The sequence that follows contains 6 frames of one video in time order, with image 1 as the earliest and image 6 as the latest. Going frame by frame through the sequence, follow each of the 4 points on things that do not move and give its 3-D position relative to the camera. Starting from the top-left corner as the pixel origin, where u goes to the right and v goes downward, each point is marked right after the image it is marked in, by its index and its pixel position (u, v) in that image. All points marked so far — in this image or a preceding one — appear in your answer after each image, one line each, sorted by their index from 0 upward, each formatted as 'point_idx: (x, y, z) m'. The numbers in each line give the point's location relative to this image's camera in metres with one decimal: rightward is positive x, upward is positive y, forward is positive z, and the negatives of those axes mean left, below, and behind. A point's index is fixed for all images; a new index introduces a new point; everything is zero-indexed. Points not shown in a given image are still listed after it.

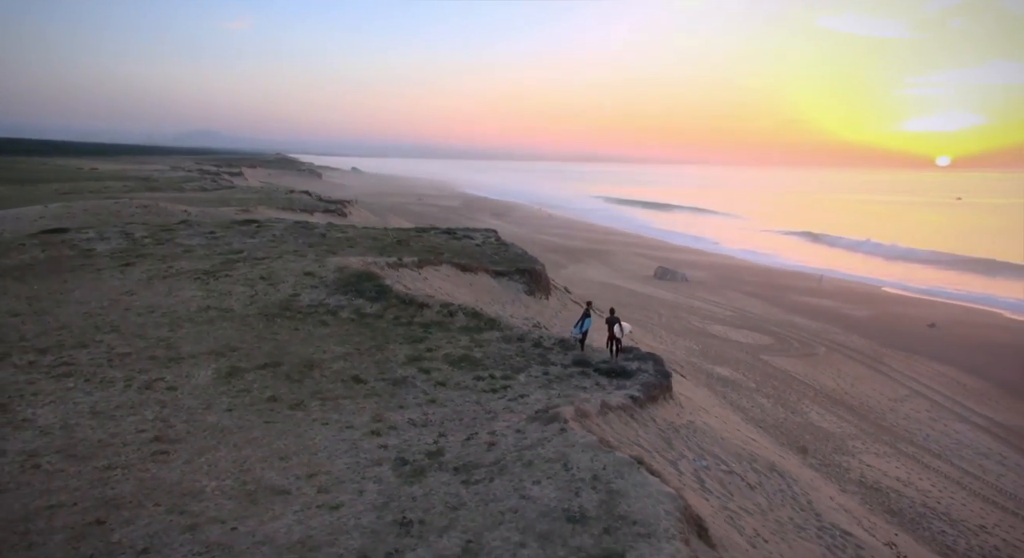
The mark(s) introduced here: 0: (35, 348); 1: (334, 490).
0: (-6.3, -0.9, +8.3) m
1: (-1.6, -1.9, +5.6) m
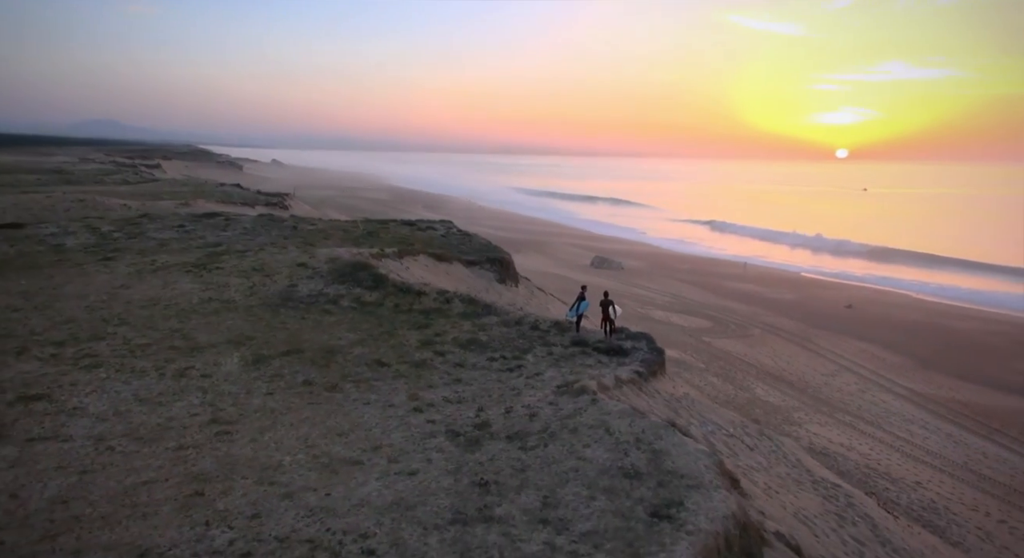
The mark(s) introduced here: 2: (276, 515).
0: (-6.0, -0.8, +8.2) m
1: (-1.0, -1.7, +5.9) m
2: (-1.8, -1.8, +4.8) m
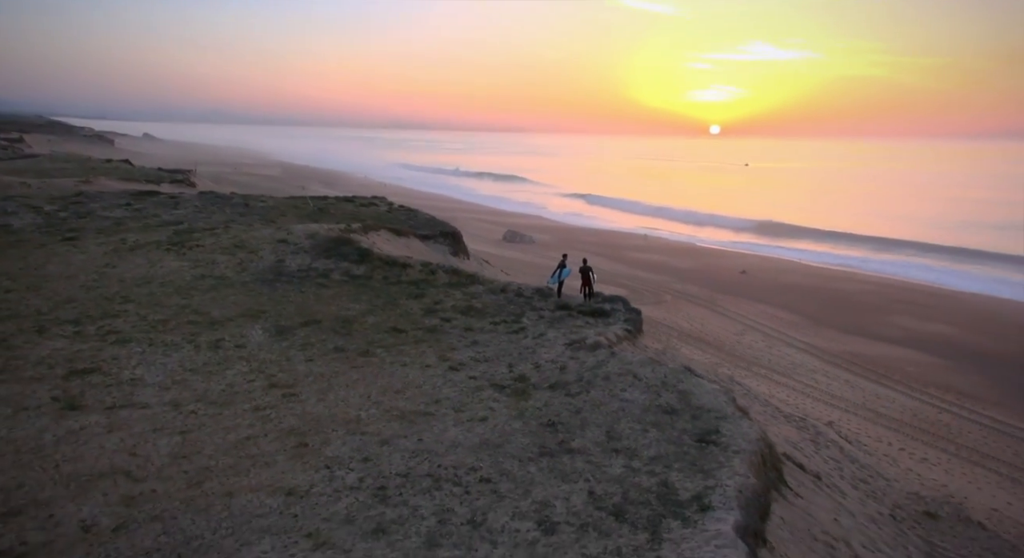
0: (-5.7, -0.5, +8.0) m
1: (-0.5, -1.3, +6.5) m
2: (-1.0, -1.5, +5.2) m
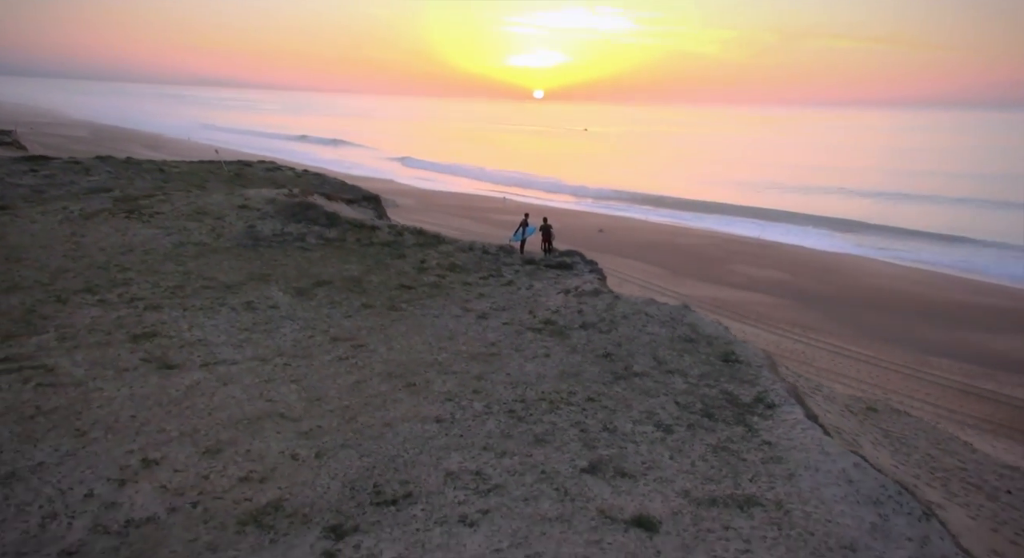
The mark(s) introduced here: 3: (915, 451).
0: (-5.4, -0.1, +7.7) m
1: (+0.1, -0.8, +7.1) m
2: (-0.2, -1.0, +5.8) m
3: (+5.0, -2.2, +7.8) m
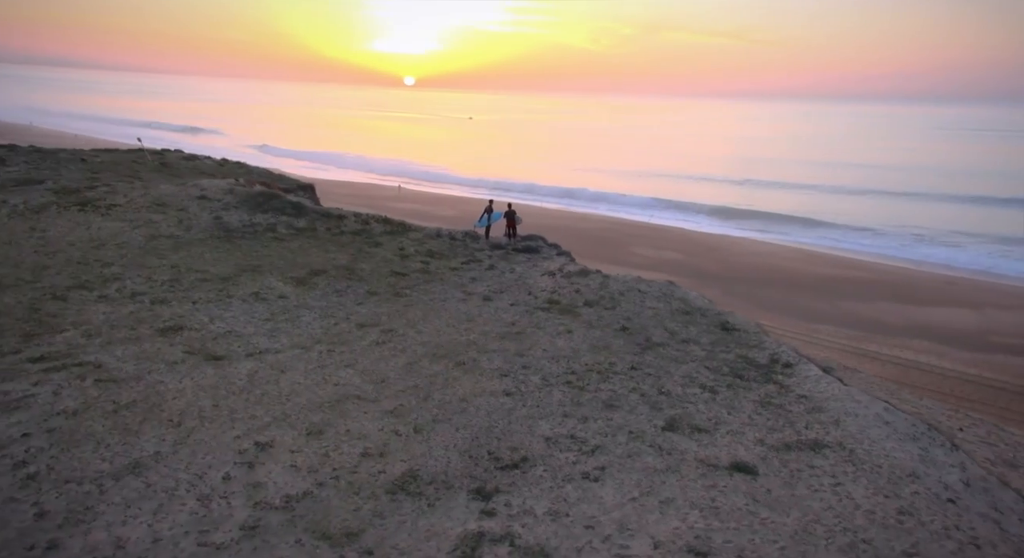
0: (-5.2, -0.1, +7.2) m
1: (+0.4, -0.6, +7.4) m
2: (+0.2, -0.8, +6.1) m
3: (+5.2, -1.8, +8.7) m
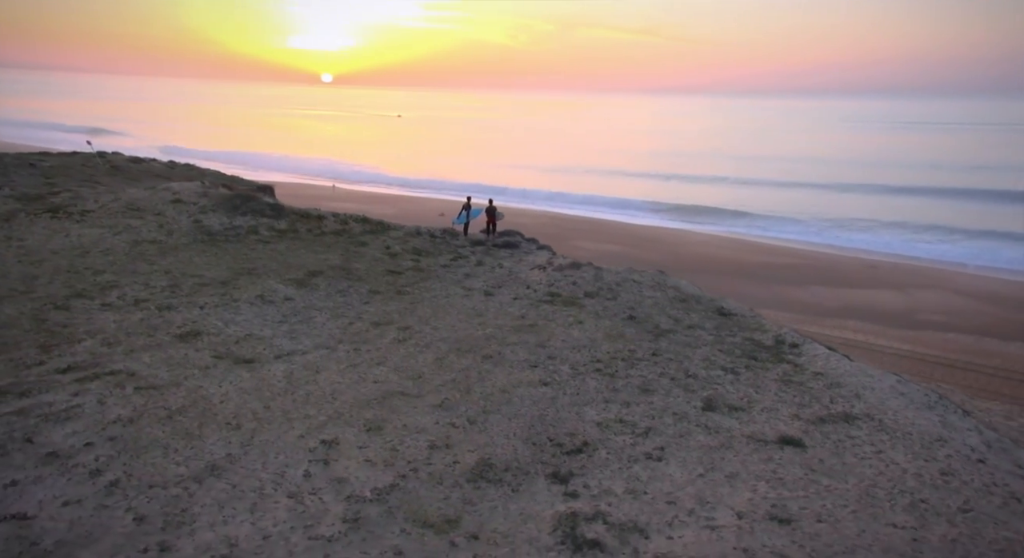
0: (-5.0, -0.2, +6.9) m
1: (+0.5, -0.5, +7.6) m
2: (+0.5, -0.7, +6.2) m
3: (+5.2, -1.5, +9.2) m
